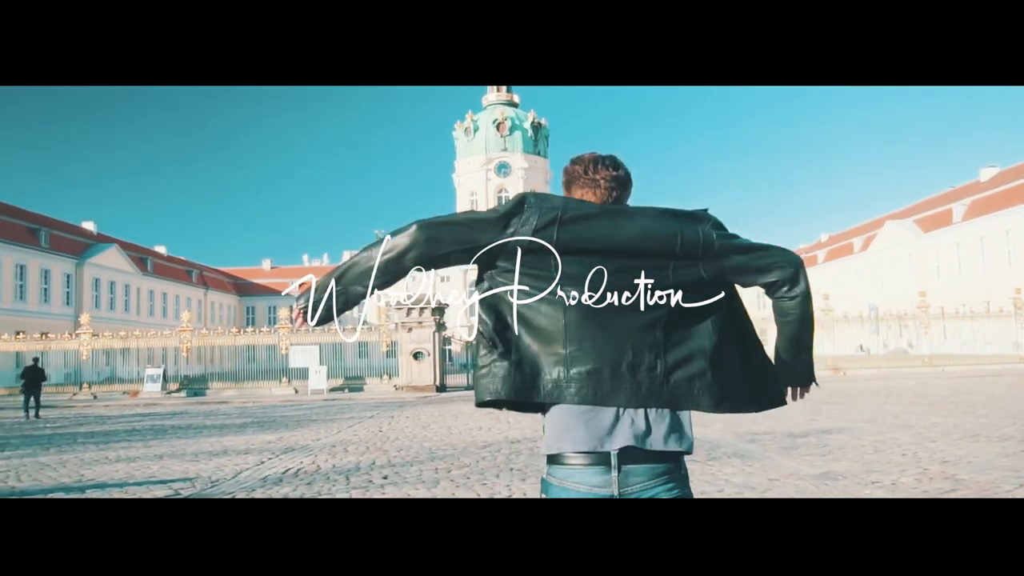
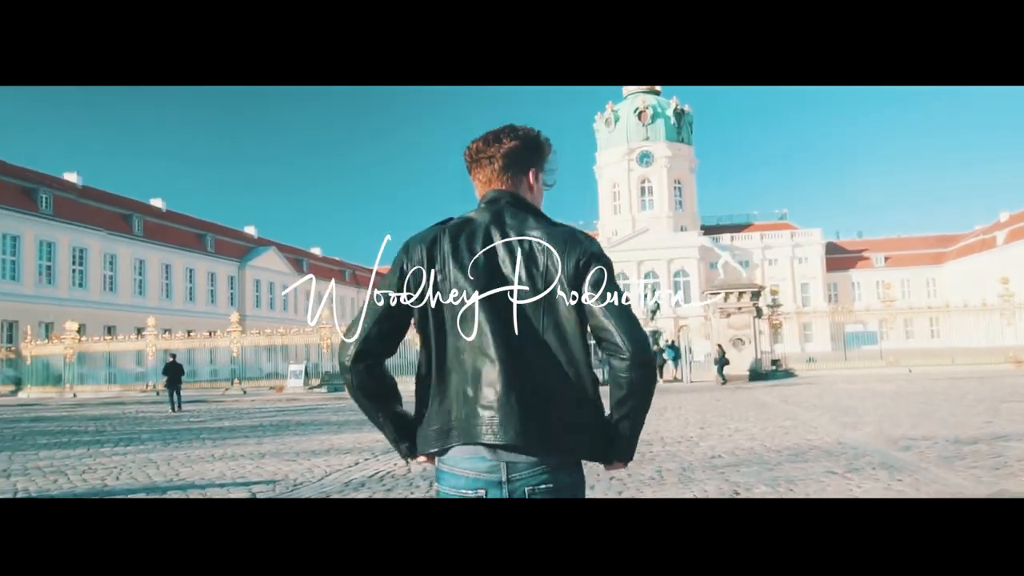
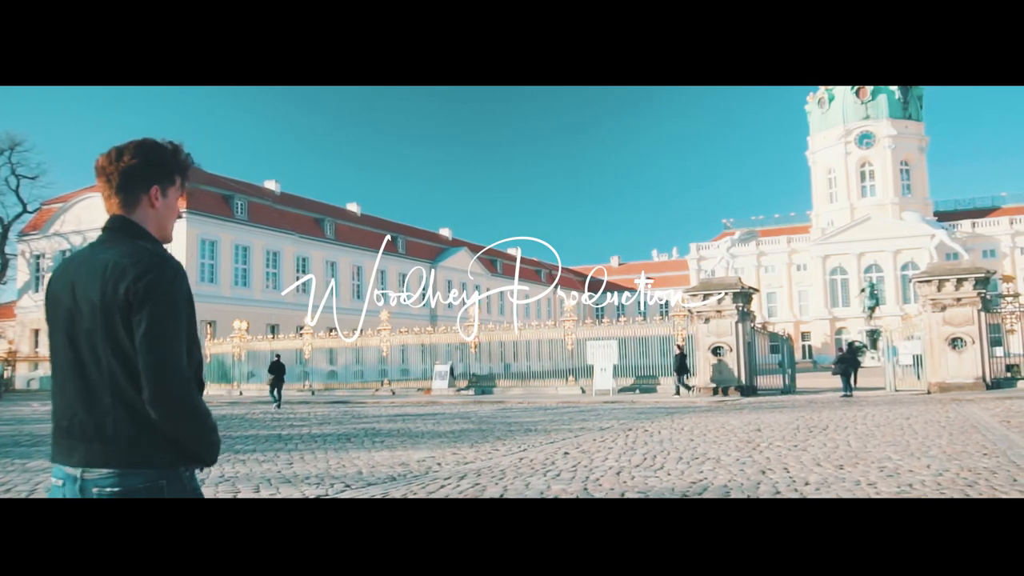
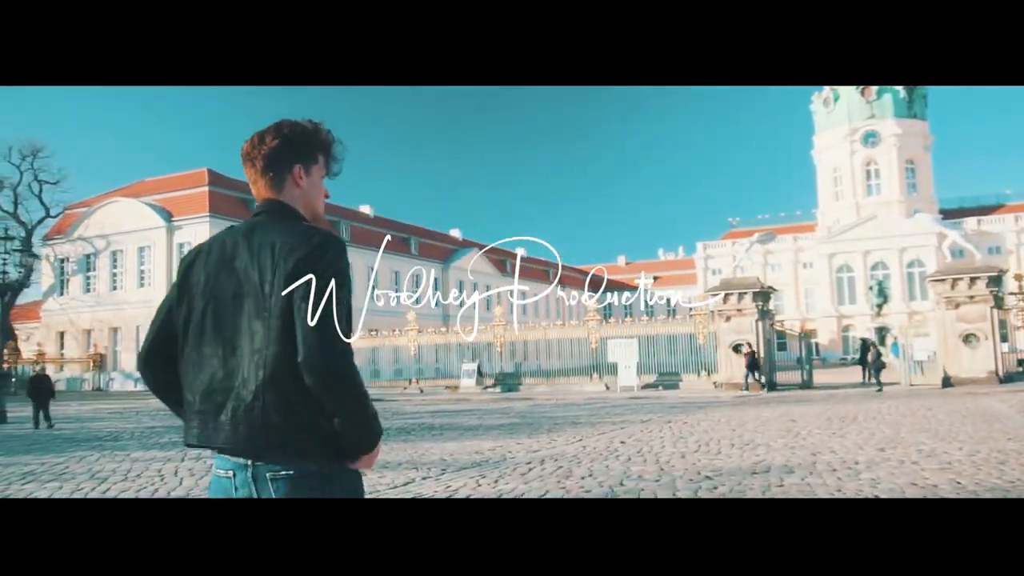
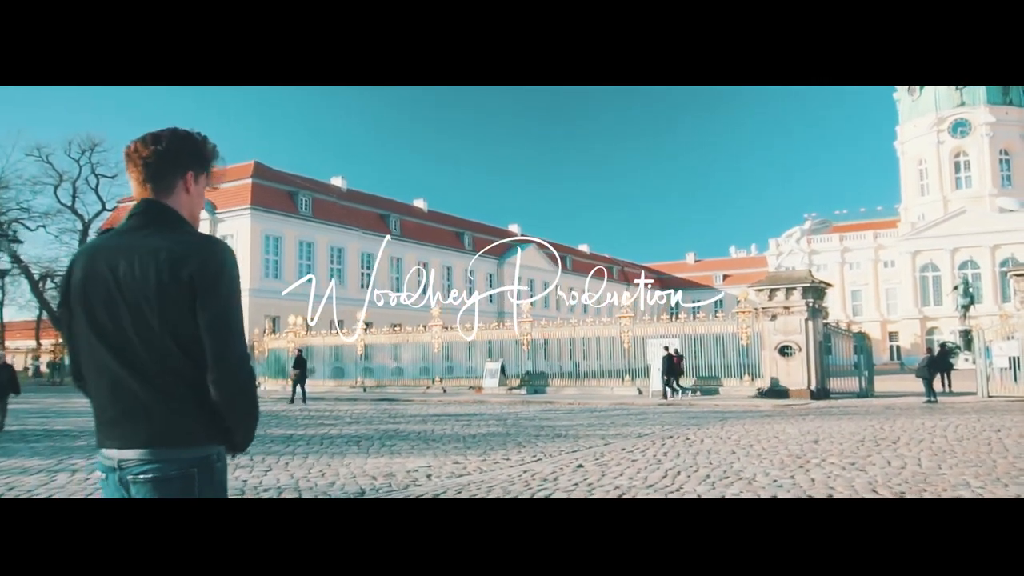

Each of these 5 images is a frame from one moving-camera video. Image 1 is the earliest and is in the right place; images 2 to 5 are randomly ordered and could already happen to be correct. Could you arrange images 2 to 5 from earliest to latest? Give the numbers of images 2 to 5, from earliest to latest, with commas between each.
2, 4, 3, 5
